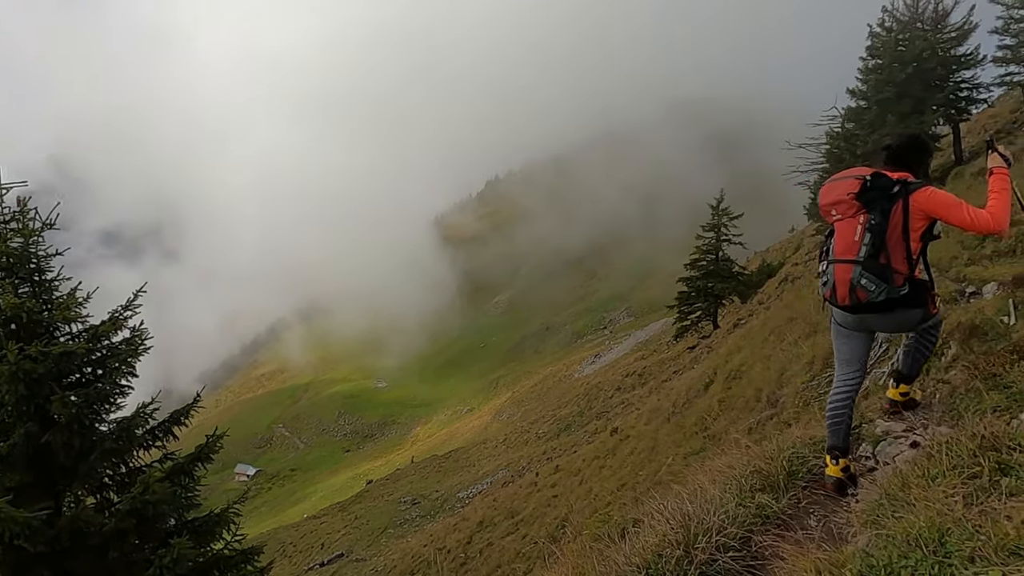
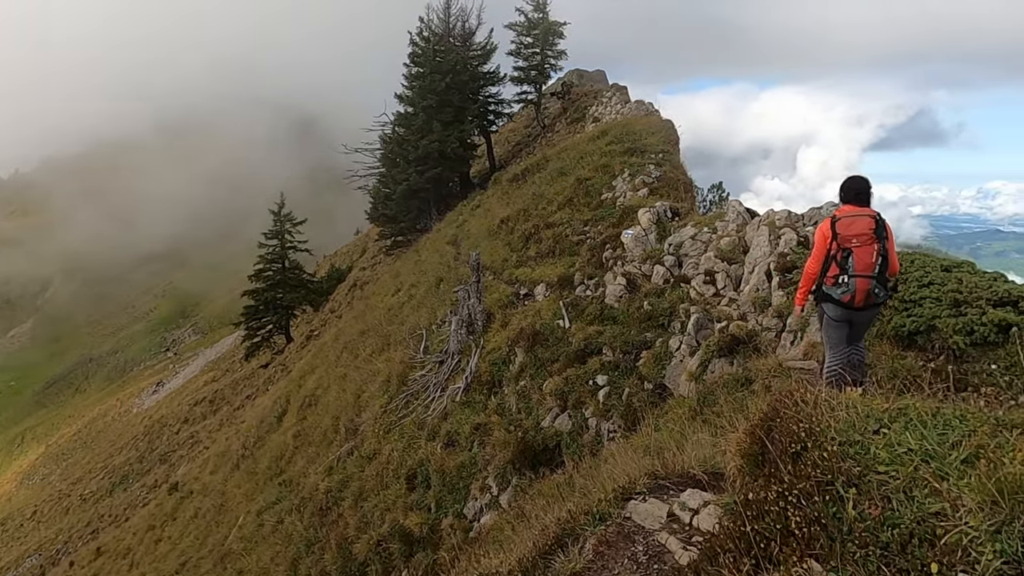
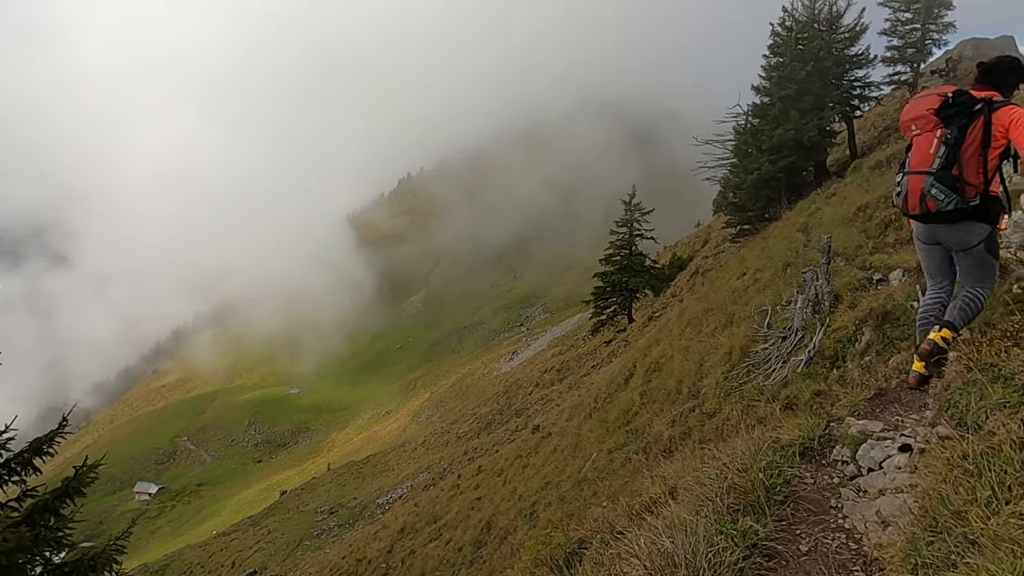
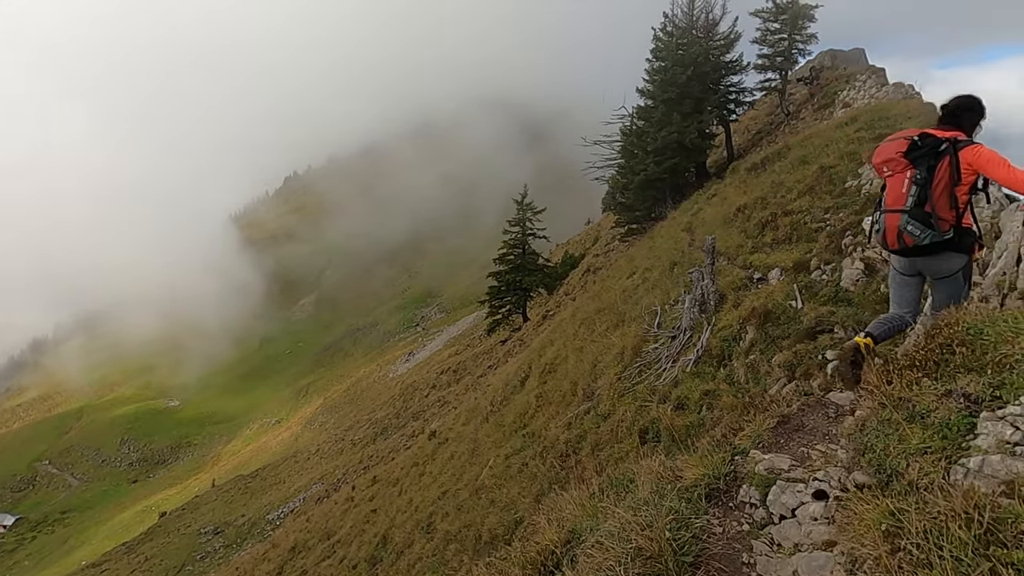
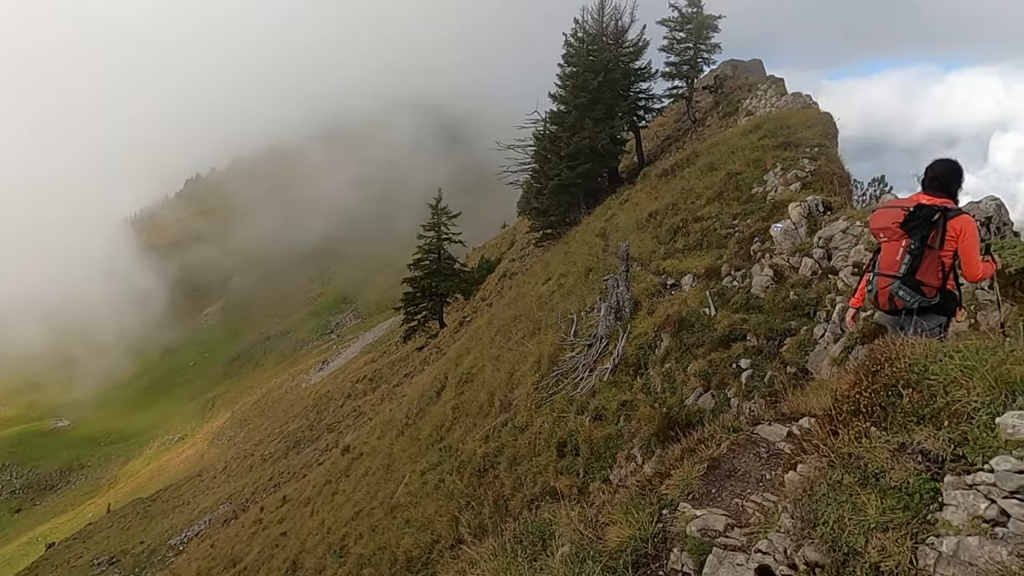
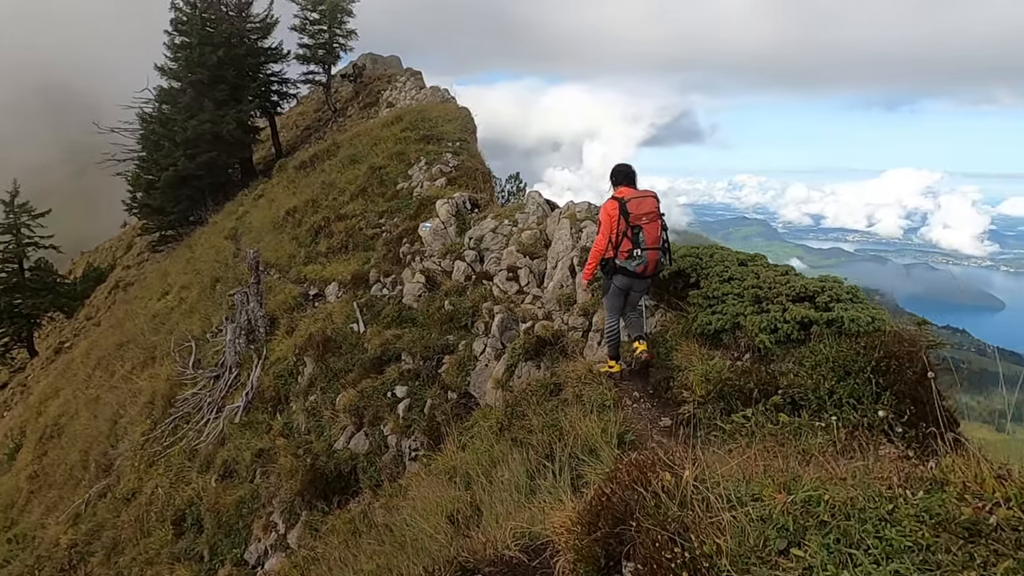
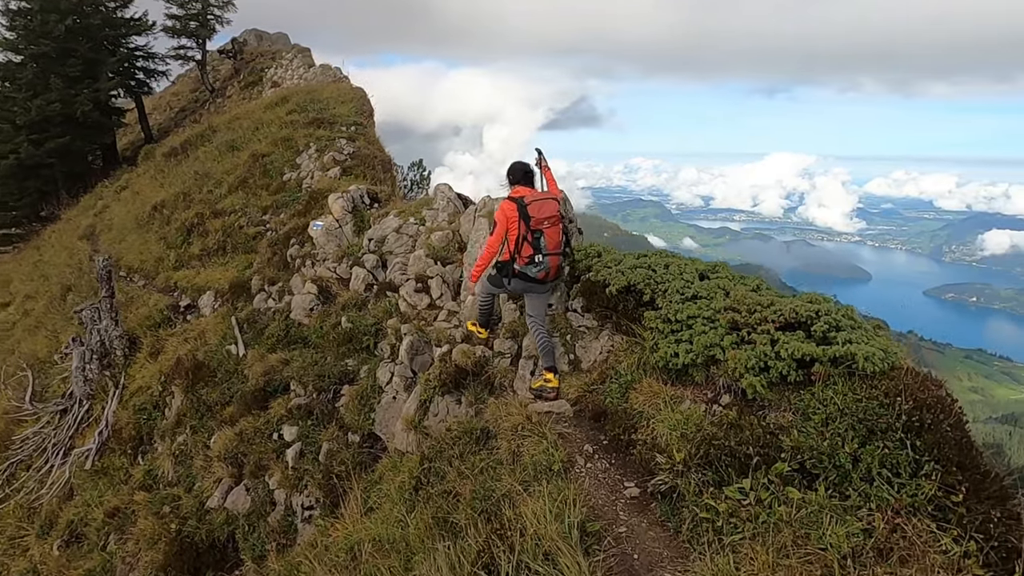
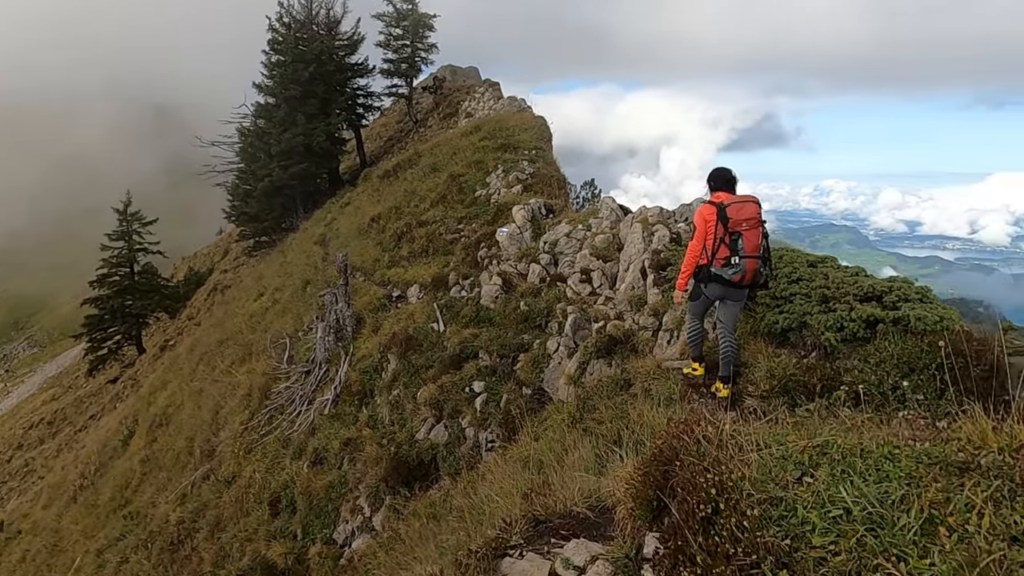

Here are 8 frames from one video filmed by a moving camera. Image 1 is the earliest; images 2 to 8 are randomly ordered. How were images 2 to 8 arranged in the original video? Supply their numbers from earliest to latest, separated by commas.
3, 4, 5, 2, 8, 6, 7
